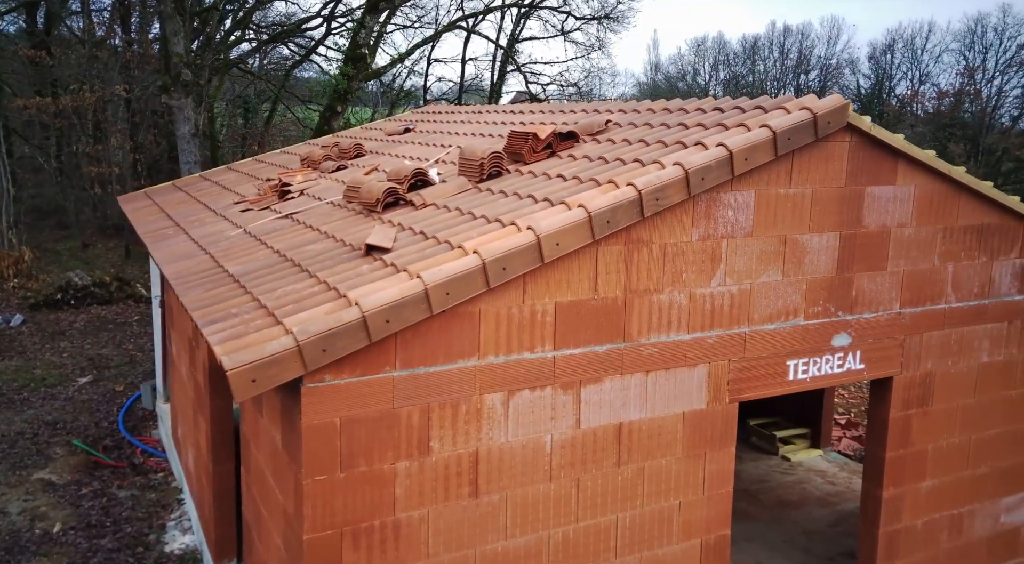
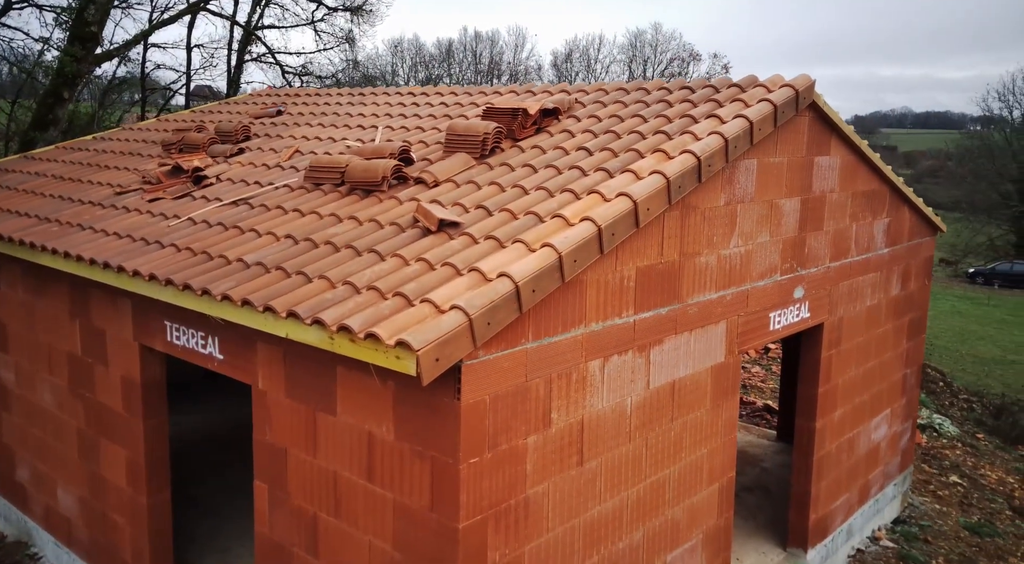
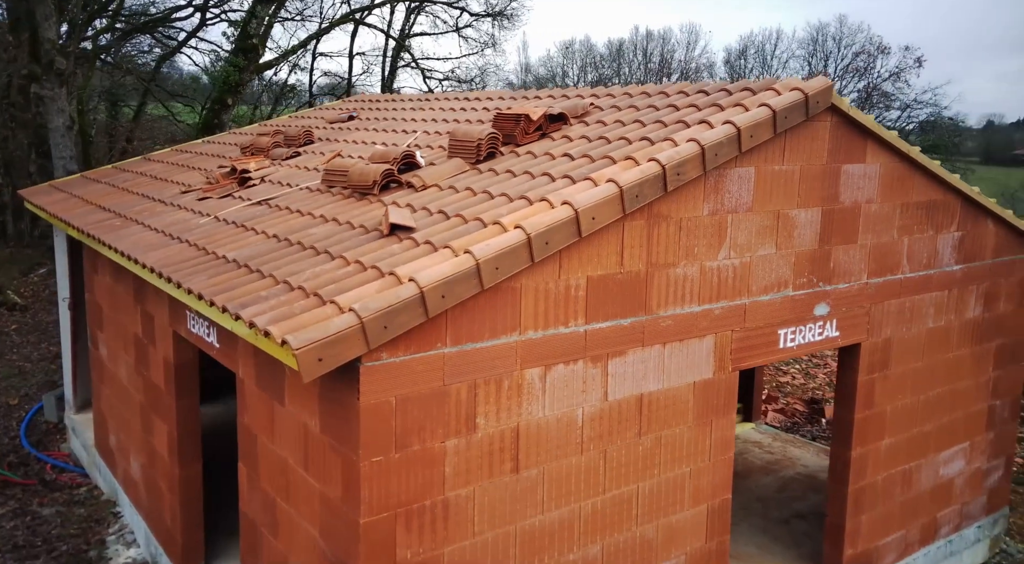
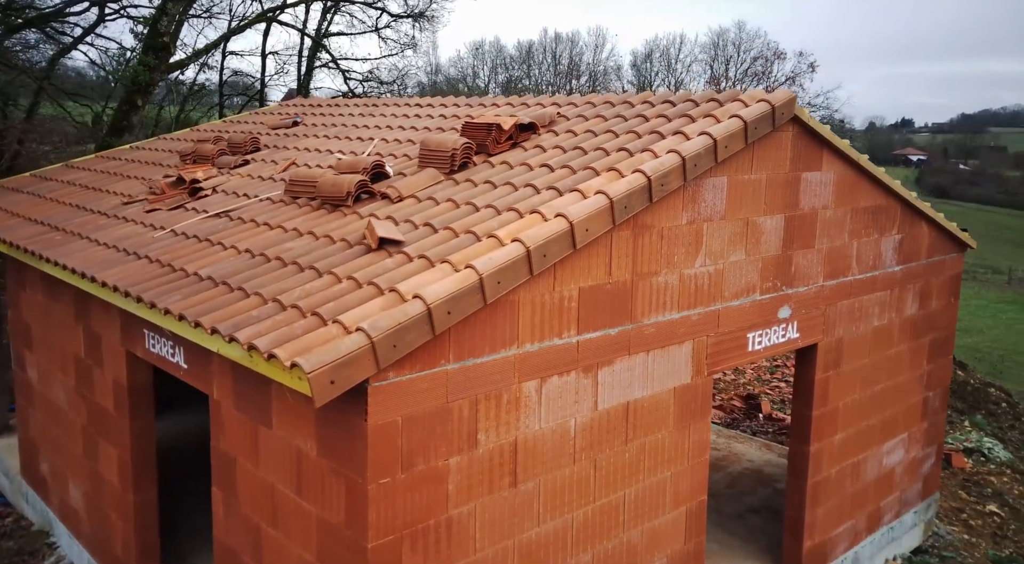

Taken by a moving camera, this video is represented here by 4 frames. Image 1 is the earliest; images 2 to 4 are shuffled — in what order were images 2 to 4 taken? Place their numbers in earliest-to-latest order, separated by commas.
3, 4, 2
